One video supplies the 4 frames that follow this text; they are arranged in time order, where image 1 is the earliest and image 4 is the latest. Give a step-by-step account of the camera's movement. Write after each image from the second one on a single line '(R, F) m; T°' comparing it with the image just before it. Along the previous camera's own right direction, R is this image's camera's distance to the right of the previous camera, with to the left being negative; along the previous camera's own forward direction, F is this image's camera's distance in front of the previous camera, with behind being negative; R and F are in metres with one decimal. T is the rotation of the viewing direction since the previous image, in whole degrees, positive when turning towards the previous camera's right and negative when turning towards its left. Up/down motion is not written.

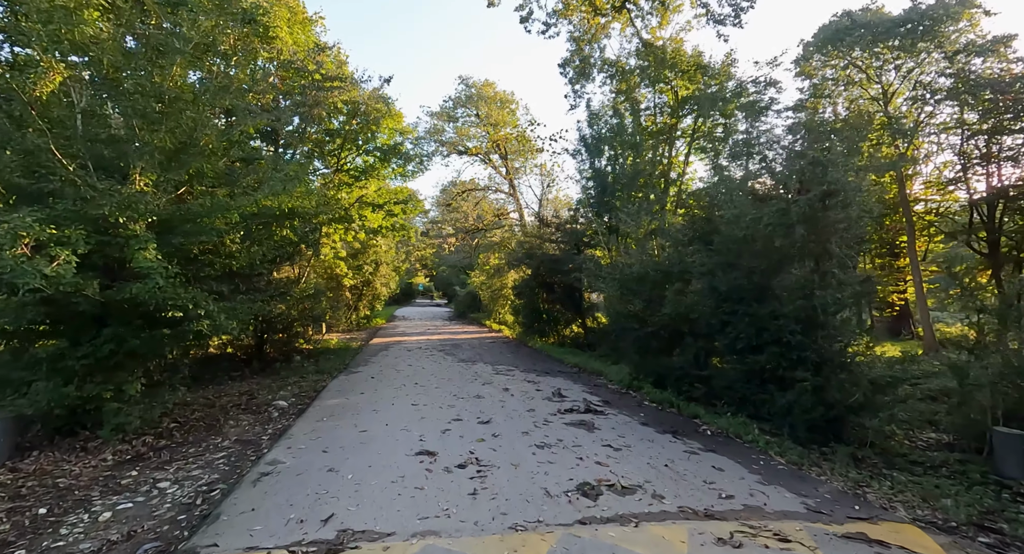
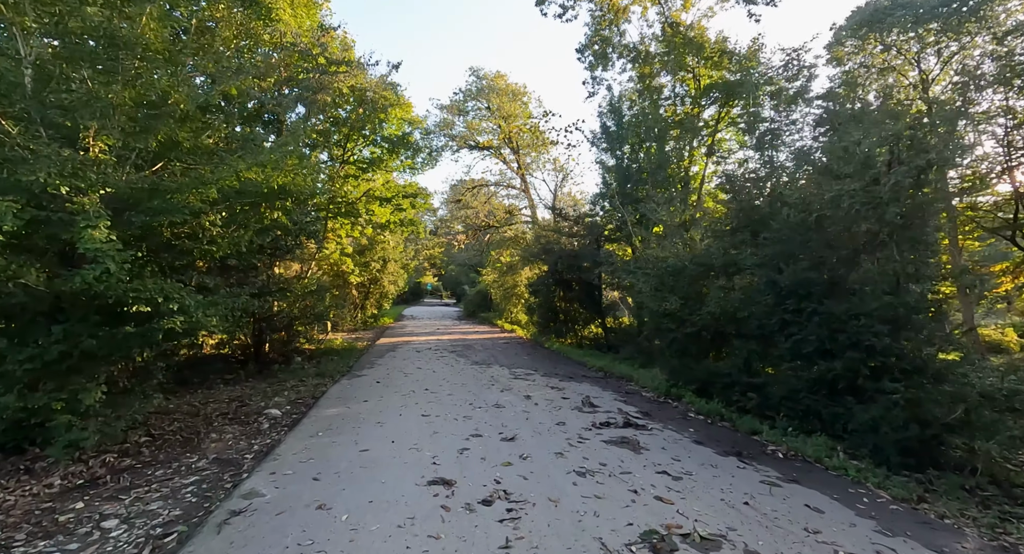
(-0.2, +1.1) m; -1°
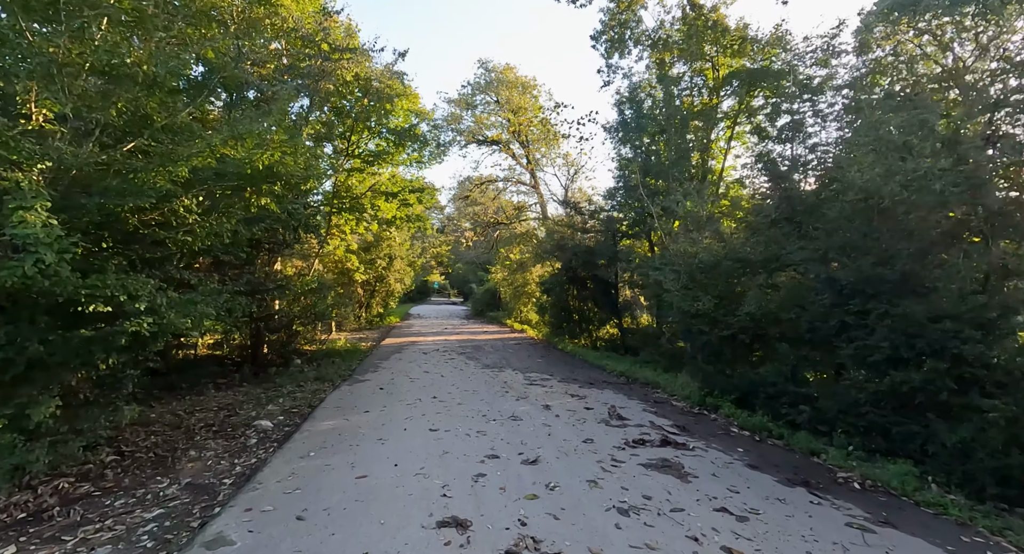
(-0.2, +0.8) m; -1°
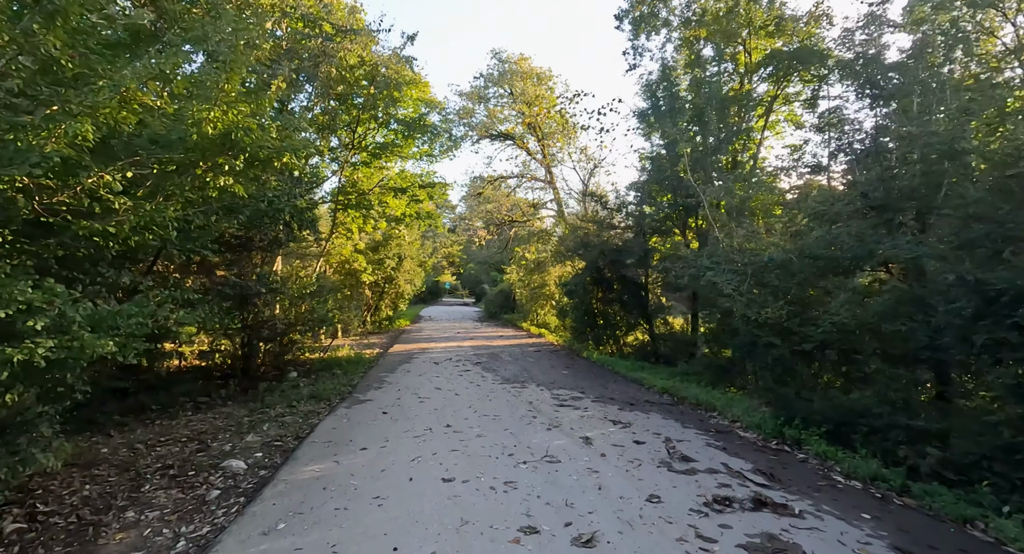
(-0.2, +1.4) m; -1°
